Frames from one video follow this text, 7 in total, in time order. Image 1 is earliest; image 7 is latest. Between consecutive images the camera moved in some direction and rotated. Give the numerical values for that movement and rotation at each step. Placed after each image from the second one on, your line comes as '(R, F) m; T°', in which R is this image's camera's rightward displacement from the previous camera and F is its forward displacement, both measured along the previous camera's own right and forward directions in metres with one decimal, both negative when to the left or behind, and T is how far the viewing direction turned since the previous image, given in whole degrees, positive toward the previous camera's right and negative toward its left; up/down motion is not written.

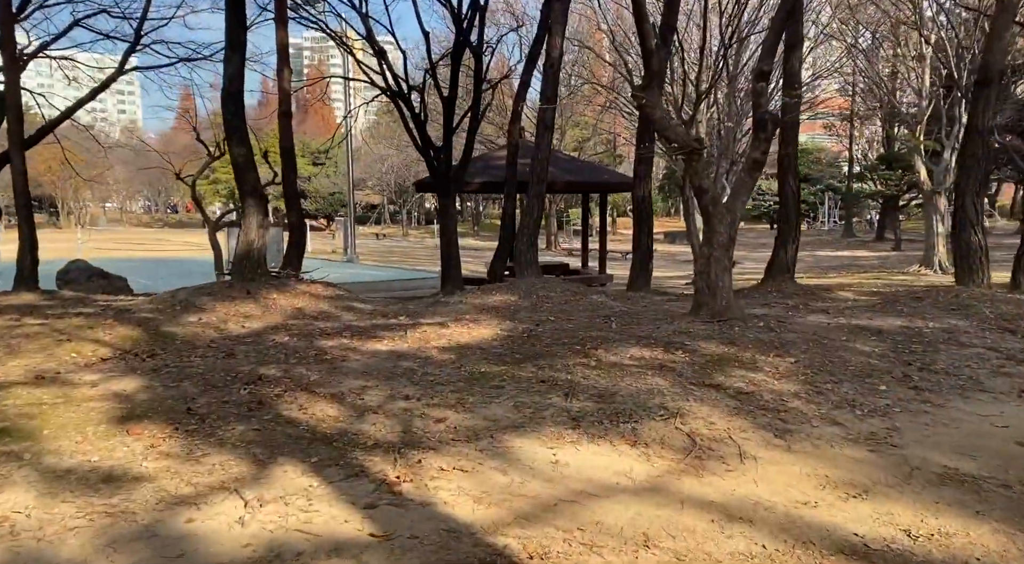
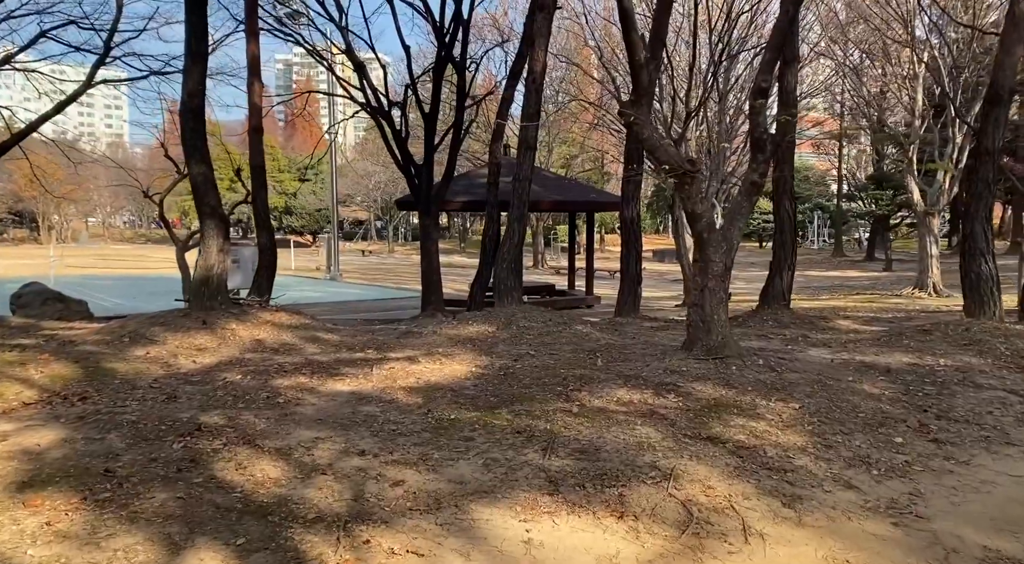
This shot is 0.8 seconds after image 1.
(+0.1, +0.7) m; +1°
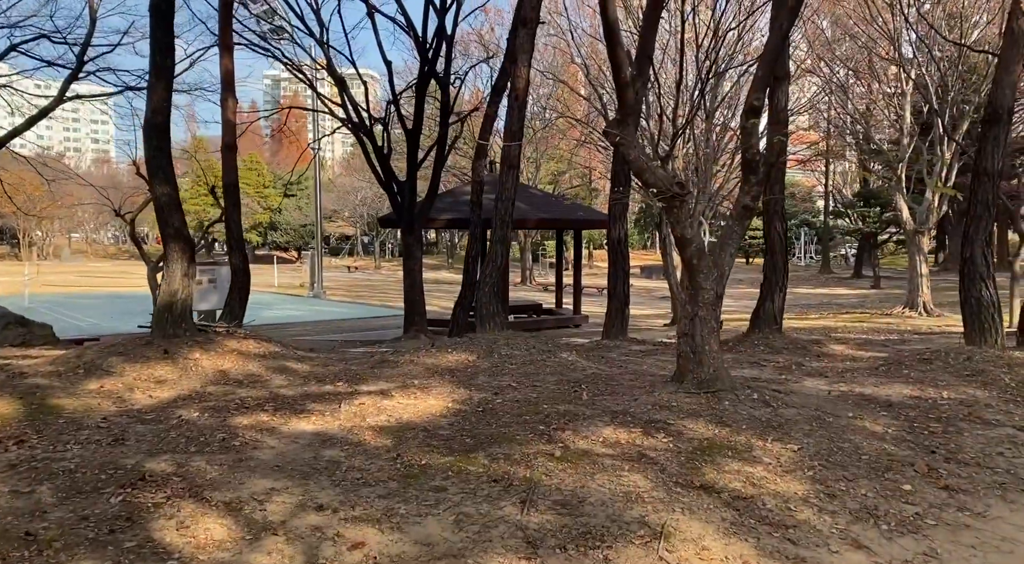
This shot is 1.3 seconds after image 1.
(+0.1, +0.5) m; +1°
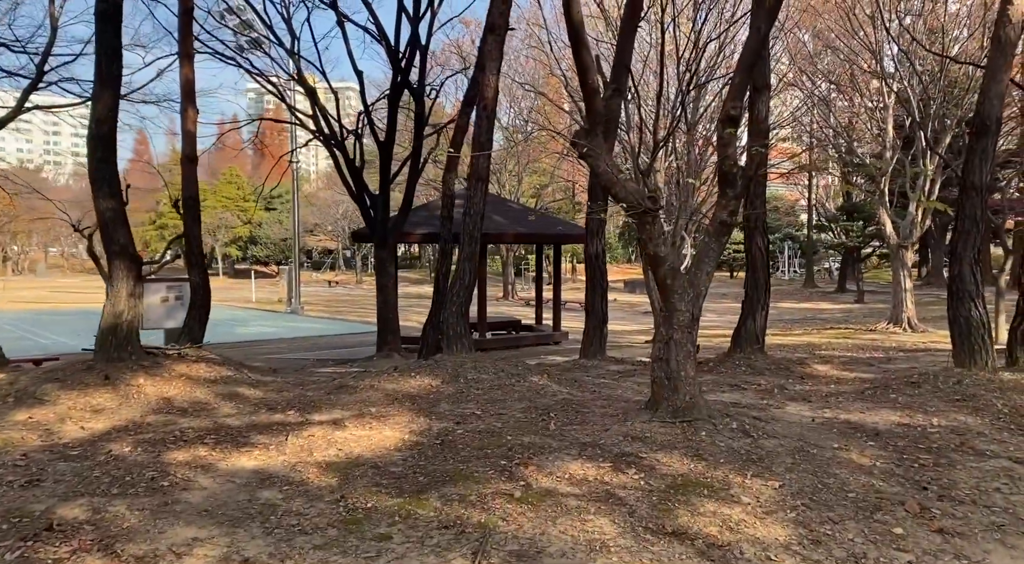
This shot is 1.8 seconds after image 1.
(+0.2, +0.5) m; +1°
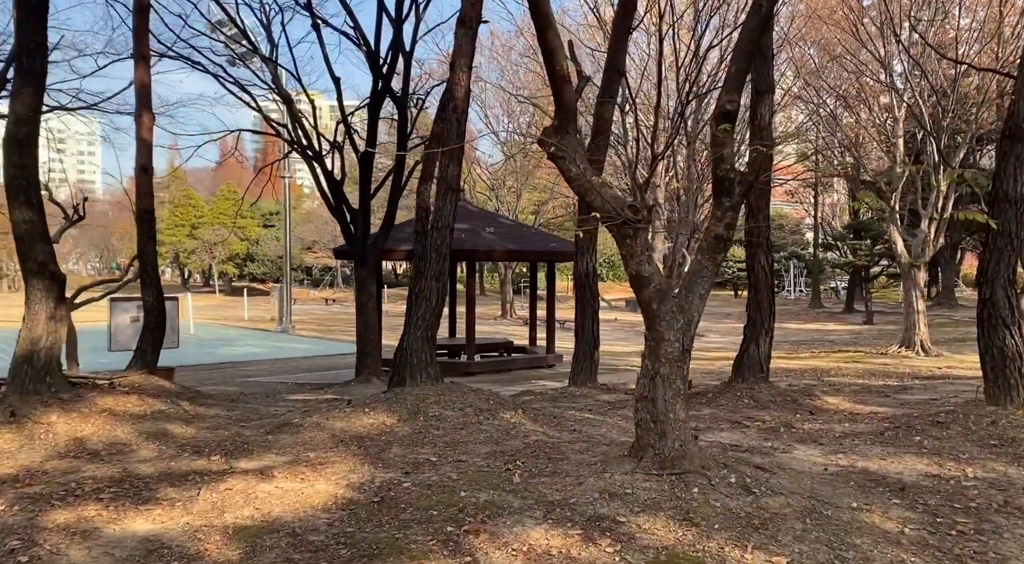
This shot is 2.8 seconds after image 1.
(+0.3, +1.1) m; 0°
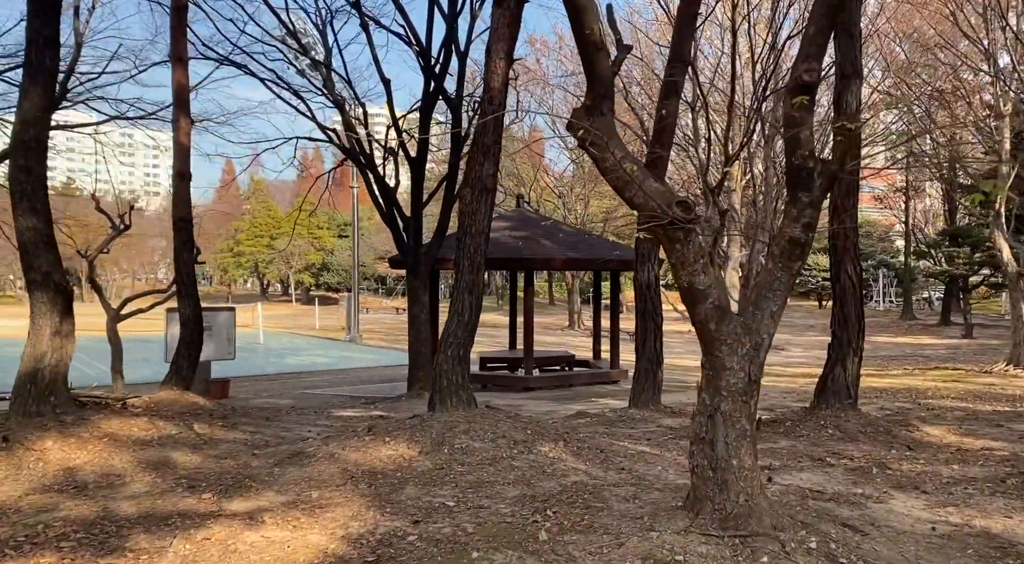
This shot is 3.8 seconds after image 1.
(+0.3, +1.0) m; -5°
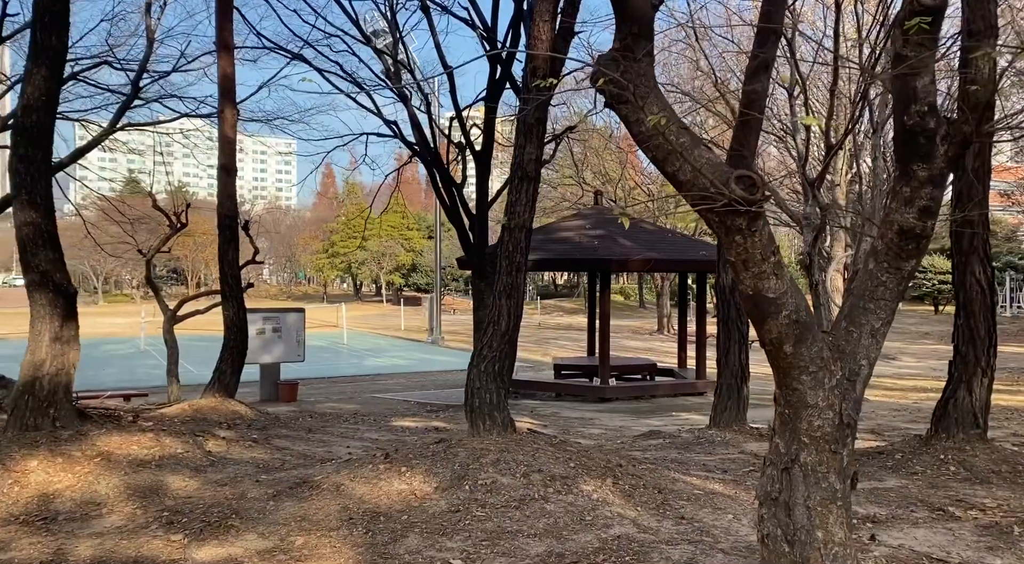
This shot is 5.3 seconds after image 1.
(+0.3, +1.1) m; -6°
